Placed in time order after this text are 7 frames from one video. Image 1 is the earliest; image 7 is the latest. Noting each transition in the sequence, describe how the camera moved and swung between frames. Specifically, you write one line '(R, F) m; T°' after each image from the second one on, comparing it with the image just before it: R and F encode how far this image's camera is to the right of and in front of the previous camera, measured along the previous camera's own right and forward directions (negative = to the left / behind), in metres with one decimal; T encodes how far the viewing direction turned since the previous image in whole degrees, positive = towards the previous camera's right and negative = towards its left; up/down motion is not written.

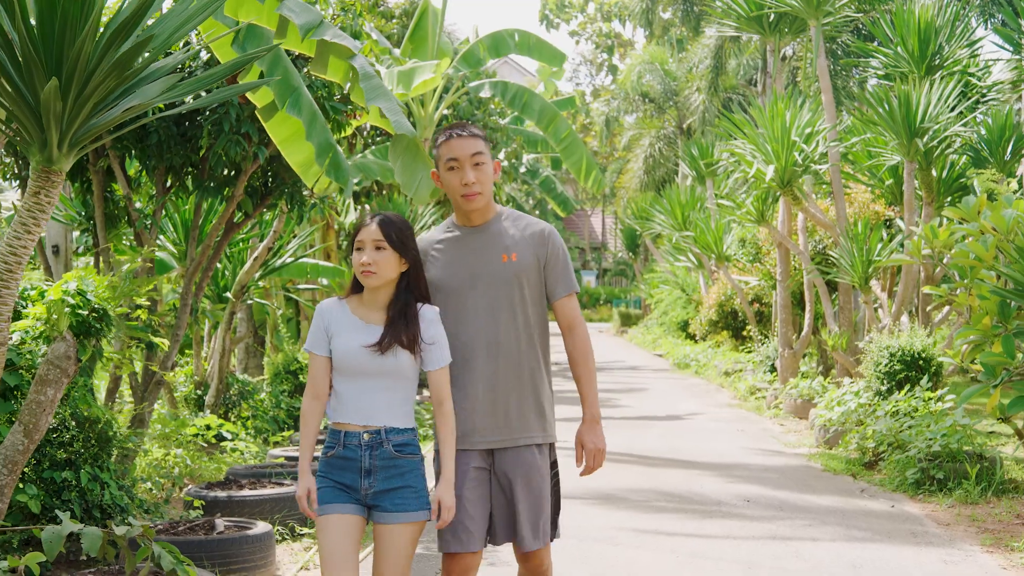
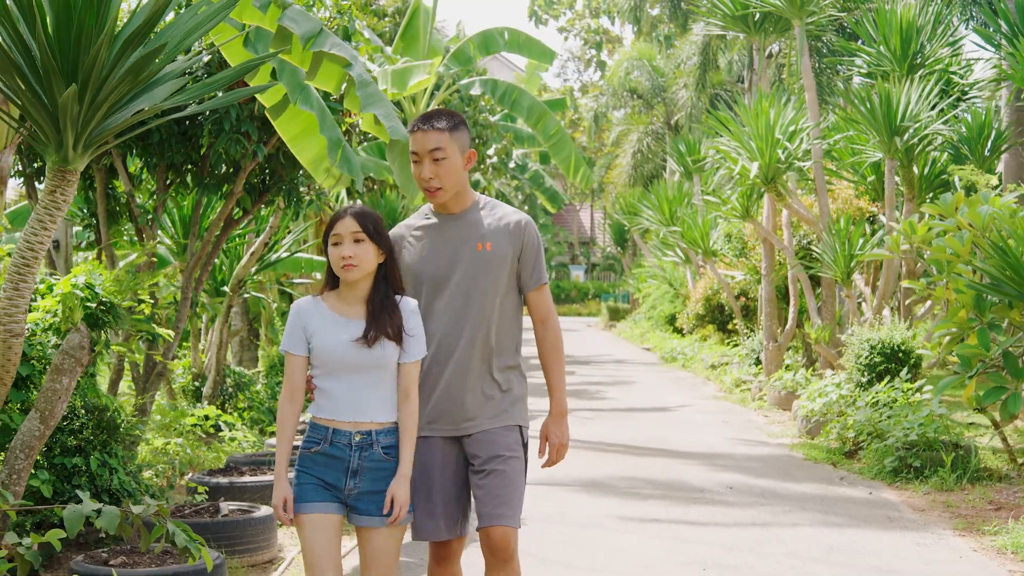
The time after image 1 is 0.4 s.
(0.0, -0.3) m; +1°
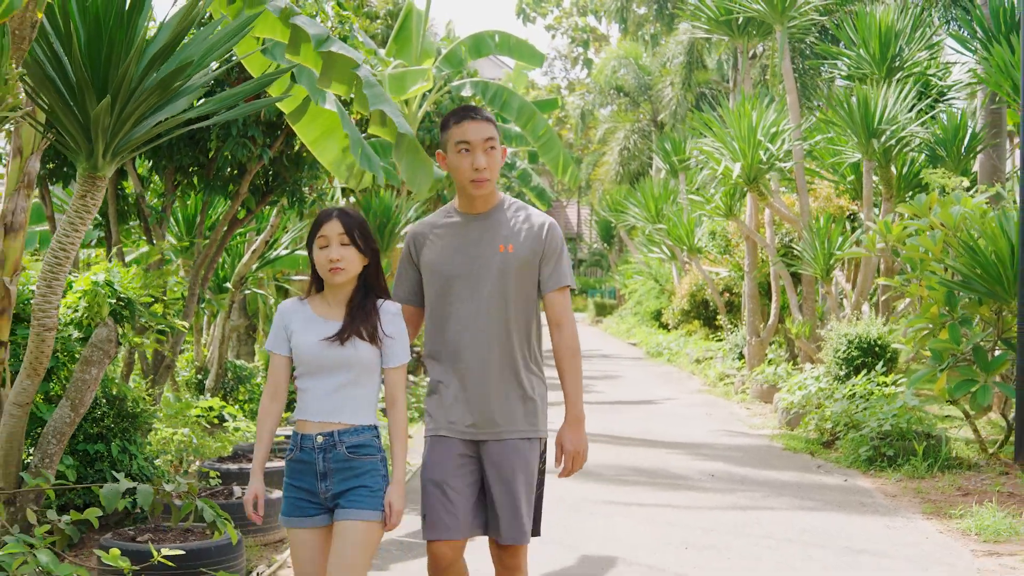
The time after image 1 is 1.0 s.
(0.0, -0.4) m; +1°
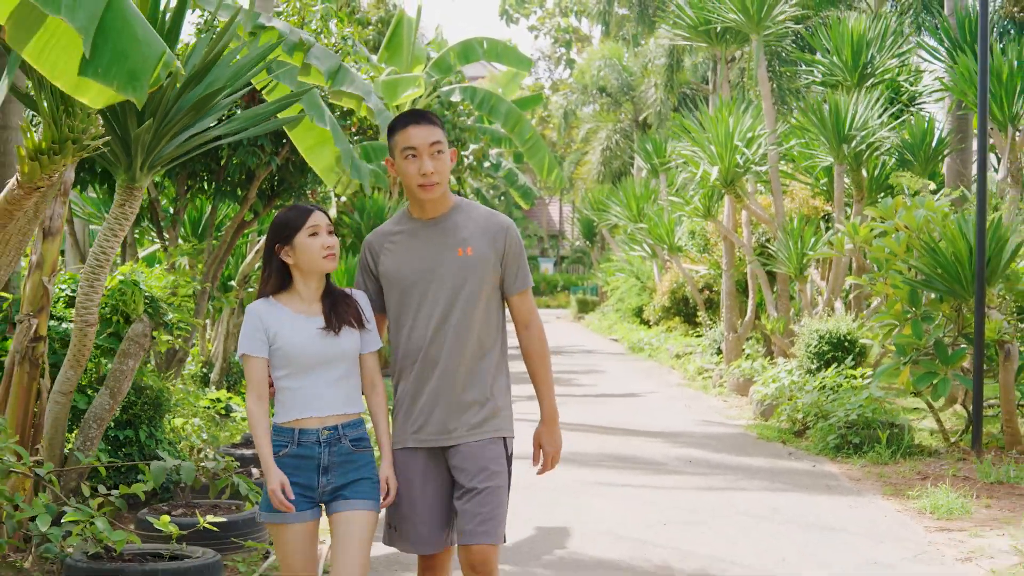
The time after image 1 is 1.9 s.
(-0.1, -0.6) m; +1°
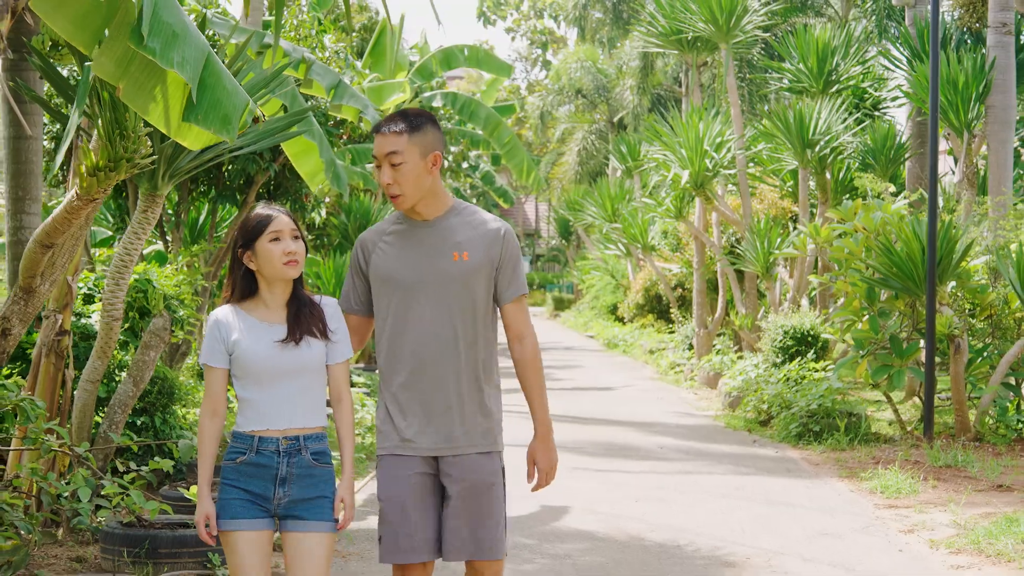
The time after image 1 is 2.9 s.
(-0.1, -0.7) m; +1°
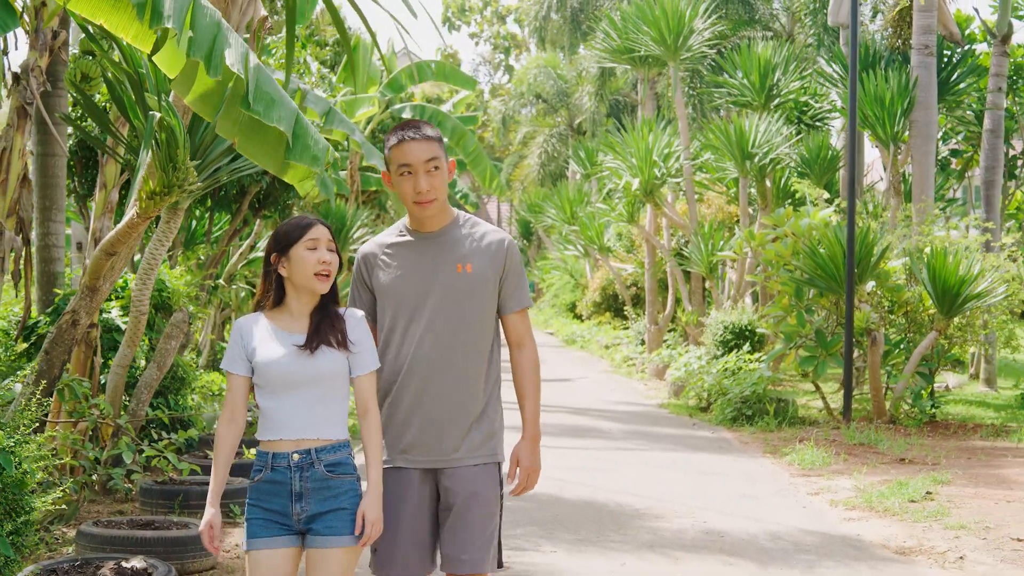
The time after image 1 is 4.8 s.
(0.0, -1.3) m; +2°
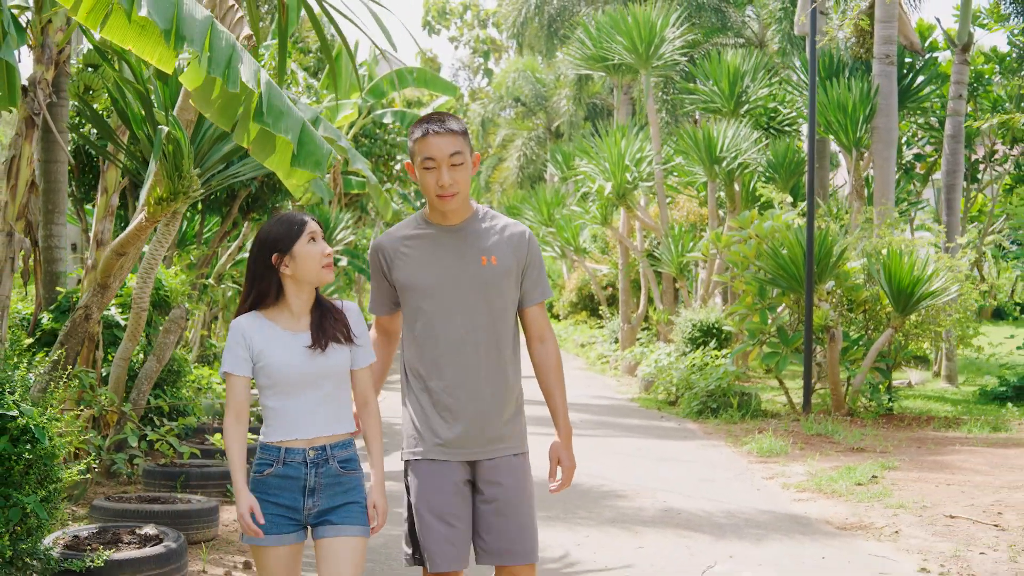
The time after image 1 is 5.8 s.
(0.0, -0.6) m; +1°
